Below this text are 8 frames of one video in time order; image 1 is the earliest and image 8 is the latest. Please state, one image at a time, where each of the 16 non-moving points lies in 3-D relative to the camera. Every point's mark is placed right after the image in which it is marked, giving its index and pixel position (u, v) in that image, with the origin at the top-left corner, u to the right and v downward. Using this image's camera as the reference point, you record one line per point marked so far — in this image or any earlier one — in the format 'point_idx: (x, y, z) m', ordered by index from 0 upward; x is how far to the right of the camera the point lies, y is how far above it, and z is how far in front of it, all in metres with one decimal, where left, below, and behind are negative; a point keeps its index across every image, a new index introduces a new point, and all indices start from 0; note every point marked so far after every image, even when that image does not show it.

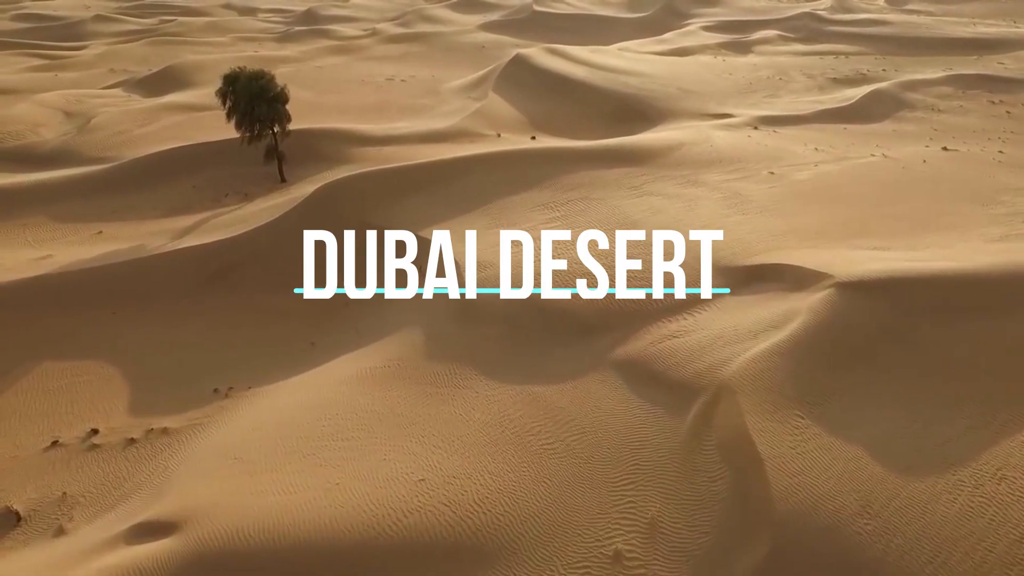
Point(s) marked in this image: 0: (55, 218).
0: (-11.9, +1.8, +16.3) m
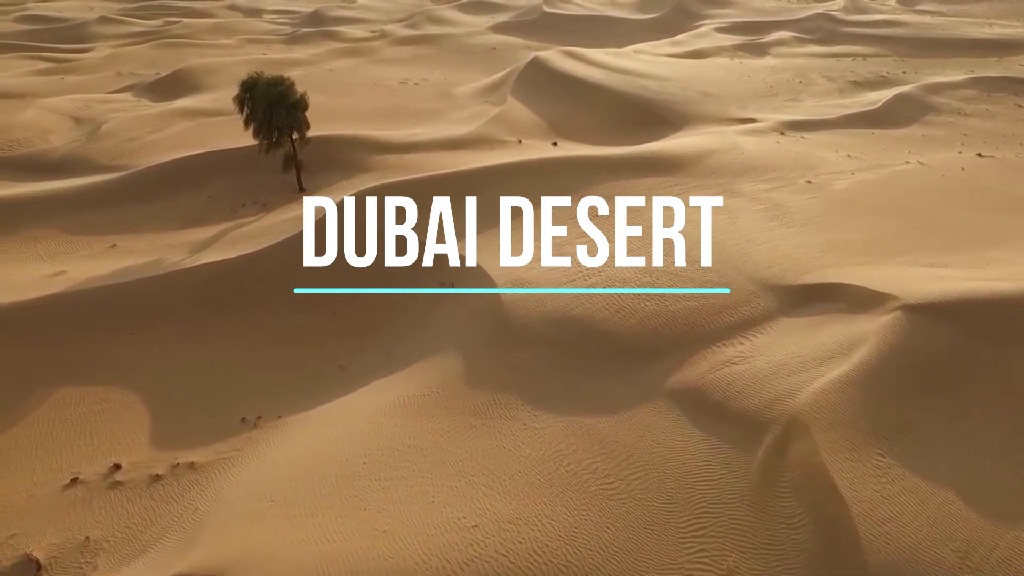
0: (-11.1, +1.4, +15.7) m
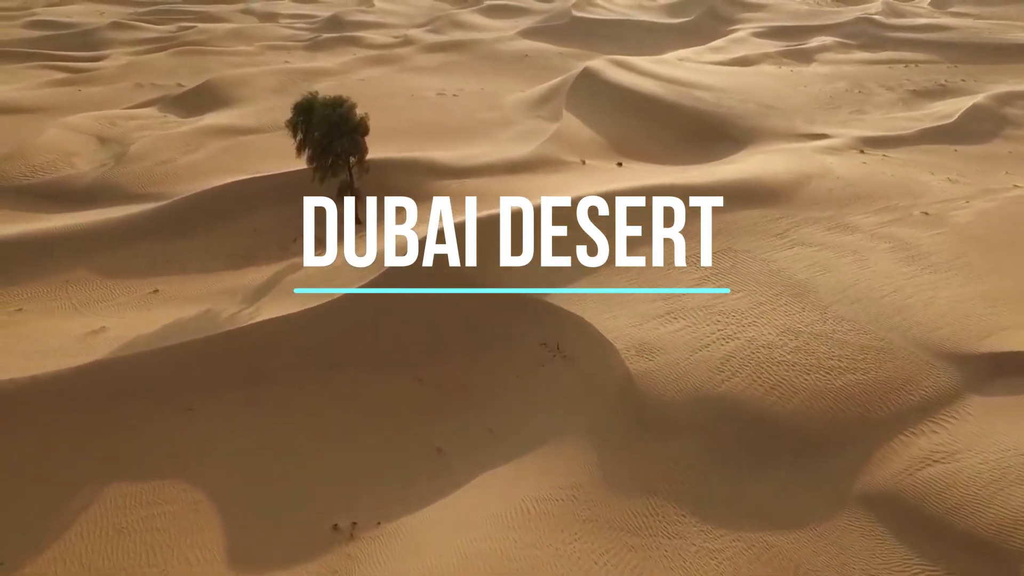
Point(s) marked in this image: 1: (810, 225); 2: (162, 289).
0: (-9.1, +0.3, +13.9) m
1: (+6.8, +1.4, +14.4) m
2: (-7.5, 0.0, +13.4) m
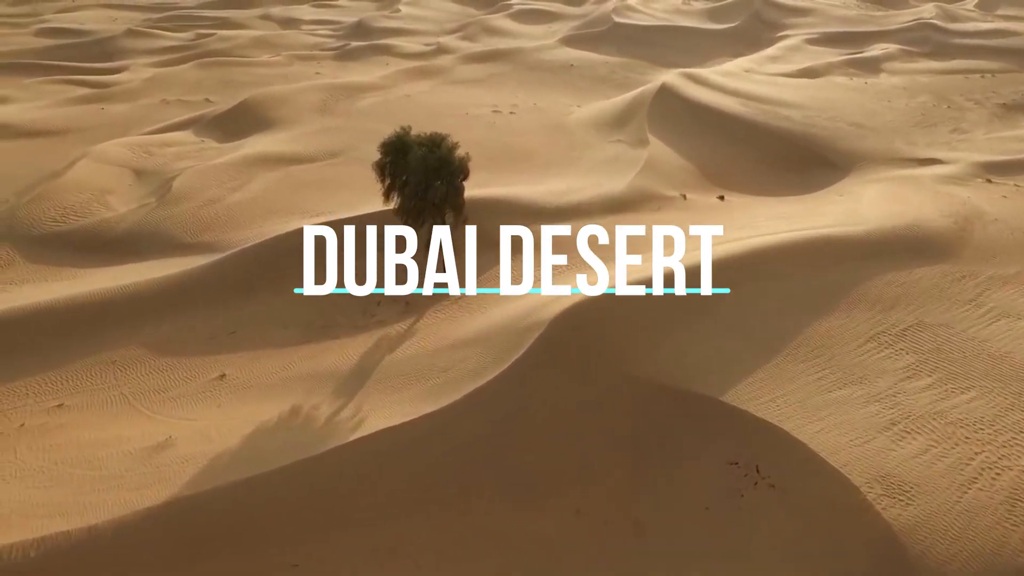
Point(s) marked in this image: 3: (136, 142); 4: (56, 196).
0: (-6.6, -1.1, +11.5) m
1: (+9.4, 0.0, +12.0) m
2: (-4.9, -1.5, +11.0) m
3: (-11.8, +4.6, +19.7) m
4: (-11.4, +2.3, +15.6) m
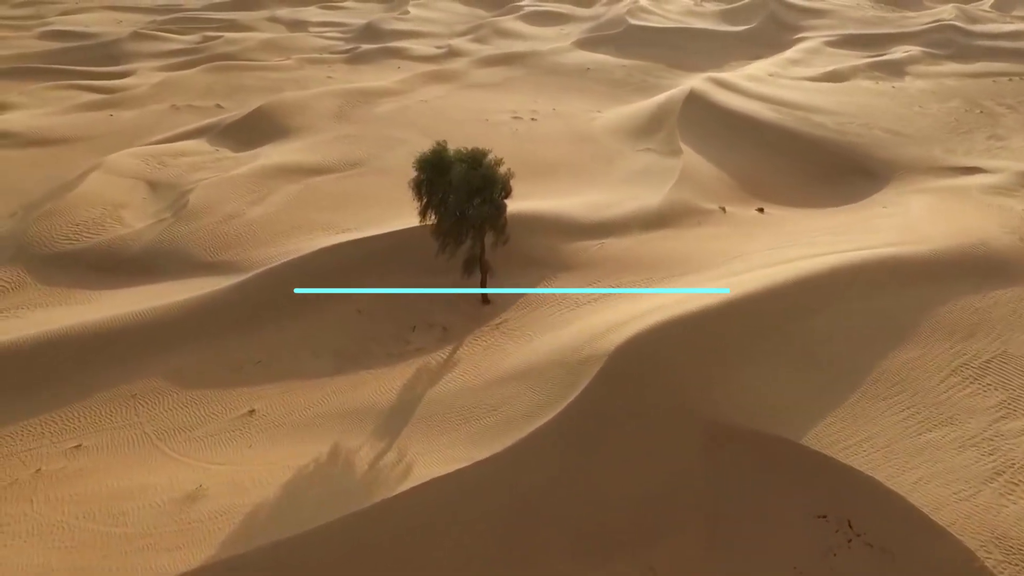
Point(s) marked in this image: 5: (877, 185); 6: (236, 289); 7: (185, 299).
0: (-5.7, -1.6, +10.7) m
1: (+10.2, -0.4, +11.2) m
2: (-4.1, -2.0, +10.2) m
3: (-10.9, +4.1, +18.9) m
4: (-10.5, +1.8, +14.9) m
5: (+11.5, +3.3, +19.8) m
6: (-5.4, 0.0, +12.3) m
7: (-6.3, -0.2, +12.1) m
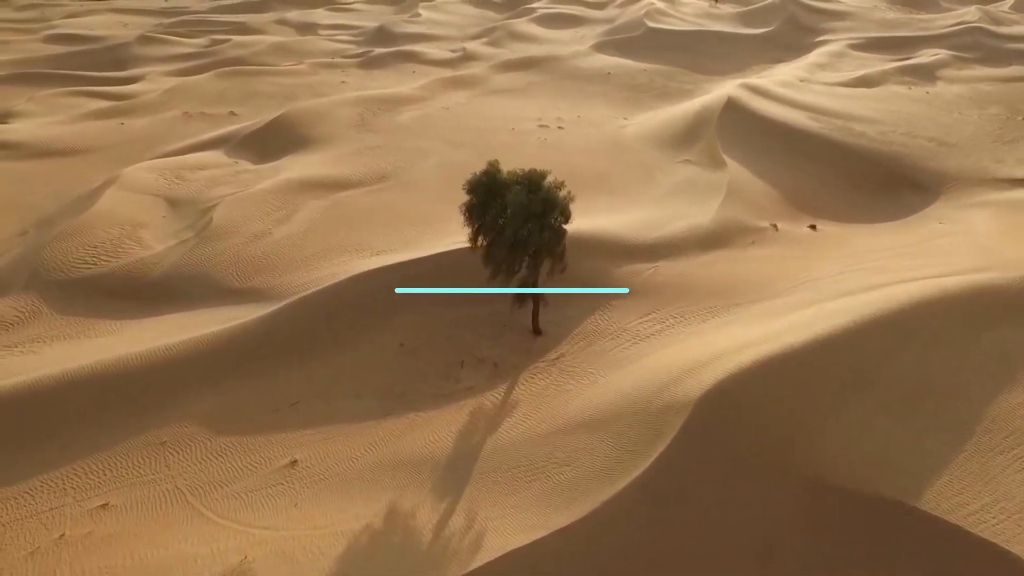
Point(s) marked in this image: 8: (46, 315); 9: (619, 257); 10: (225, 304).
0: (-4.7, -2.1, +9.8) m
1: (+11.2, -1.0, +10.2) m
2: (-3.1, -2.5, +9.3) m
3: (-9.9, +3.5, +18.0) m
4: (-9.5, +1.3, +14.0) m
5: (+12.5, +2.7, +18.8) m
6: (-4.4, -0.6, +11.3) m
7: (-5.3, -0.8, +11.1) m
8: (-8.8, -0.5, +11.9) m
9: (+2.2, +0.7, +13.2) m
10: (-5.6, -0.3, +12.2) m
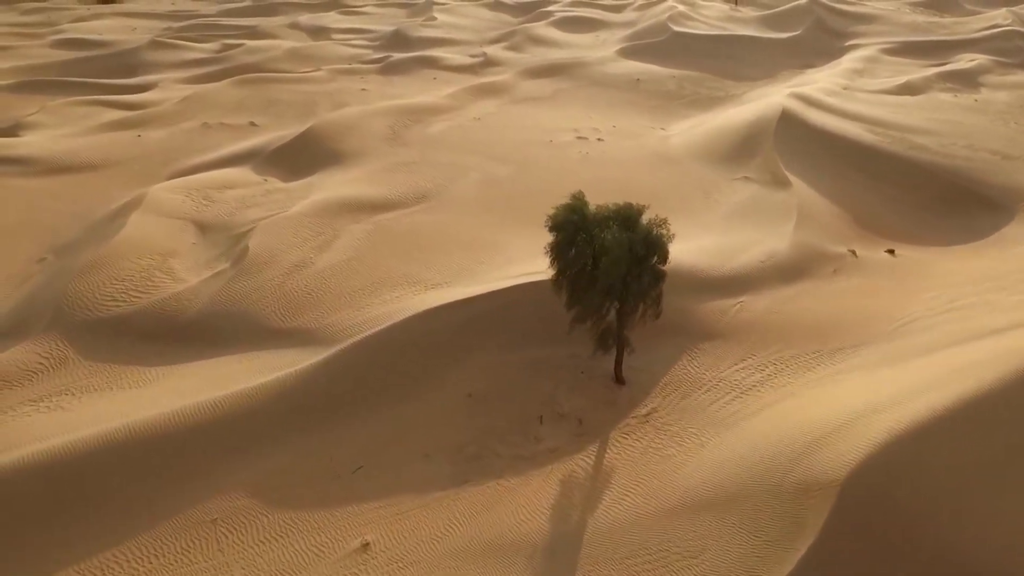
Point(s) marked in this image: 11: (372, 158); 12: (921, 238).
0: (-3.4, -2.9, +8.6) m
1: (+12.6, -1.7, +9.0) m
2: (-1.8, -3.2, +8.1) m
3: (-8.6, +2.8, +16.8) m
4: (-8.2, +0.5, +12.8) m
5: (+13.9, +2.0, +17.6) m
6: (-3.1, -1.3, +10.1) m
7: (-4.0, -1.5, +9.9) m
8: (-7.5, -1.3, +10.7) m
9: (+3.6, 0.0, +12.0) m
10: (-4.3, -1.0, +11.0) m
11: (-4.3, +4.0, +19.4) m
12: (+10.8, +1.3, +16.5) m
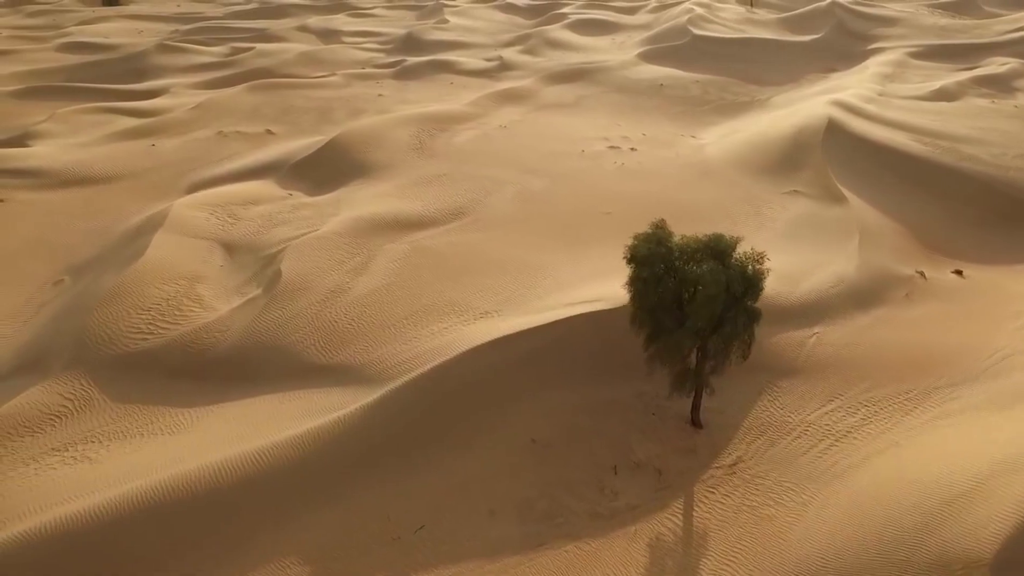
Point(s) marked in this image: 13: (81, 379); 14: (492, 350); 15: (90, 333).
0: (-2.4, -3.4, +7.7) m
1: (+13.6, -2.2, +8.1) m
2: (-0.7, -3.8, +7.2) m
3: (-7.6, +2.2, +15.9) m
4: (-7.2, 0.0, +11.9) m
5: (+14.9, +1.4, +16.7) m
6: (-2.0, -1.8, +9.2) m
7: (-2.9, -2.0, +9.0) m
8: (-6.5, -1.8, +9.8) m
9: (+4.6, -0.6, +11.1) m
10: (-3.2, -1.6, +10.1) m
11: (-3.3, +3.5, +18.5) m
12: (+11.8, +0.7, +15.6) m
13: (-7.1, -1.5, +10.3) m
14: (-0.3, -1.1, +10.0) m
15: (-7.3, -0.8, +10.9) m
